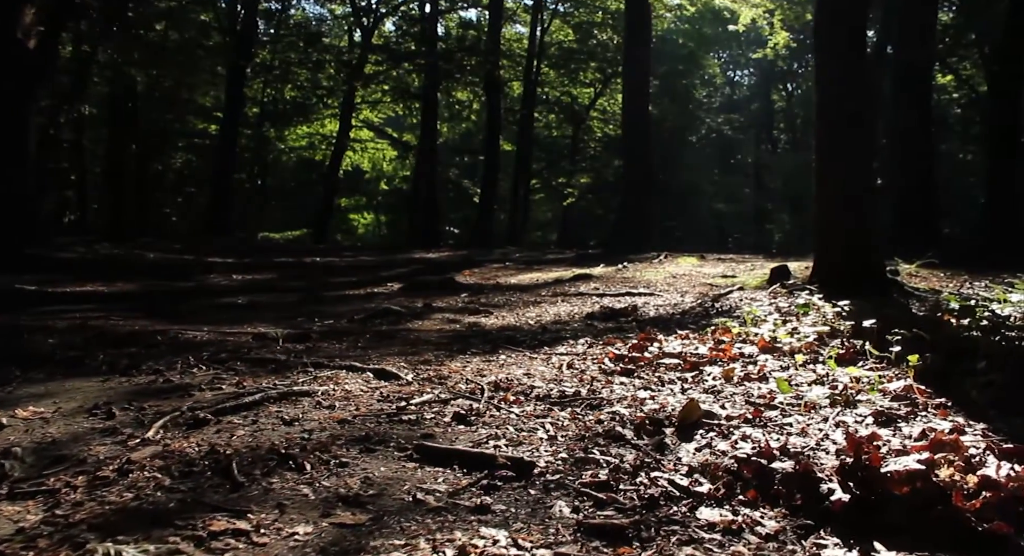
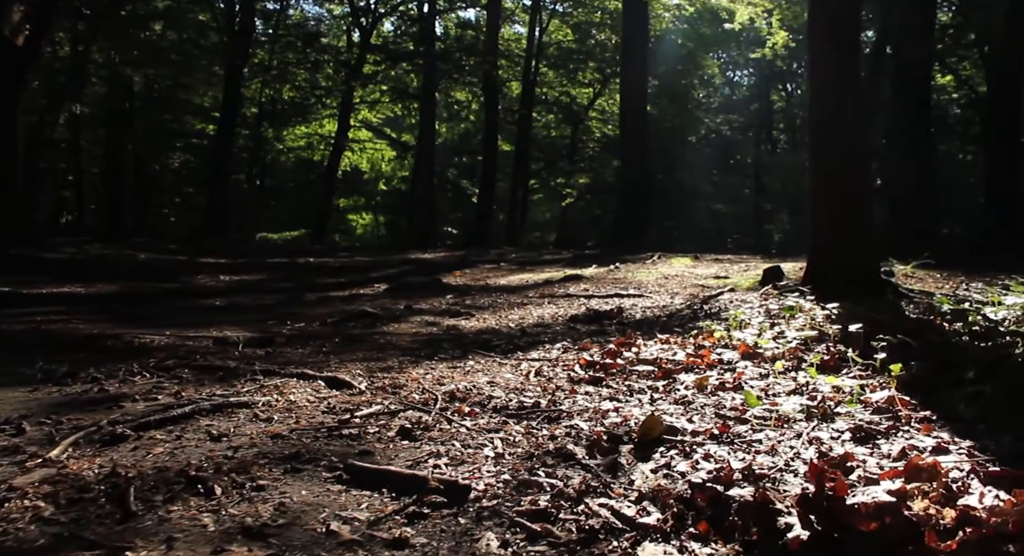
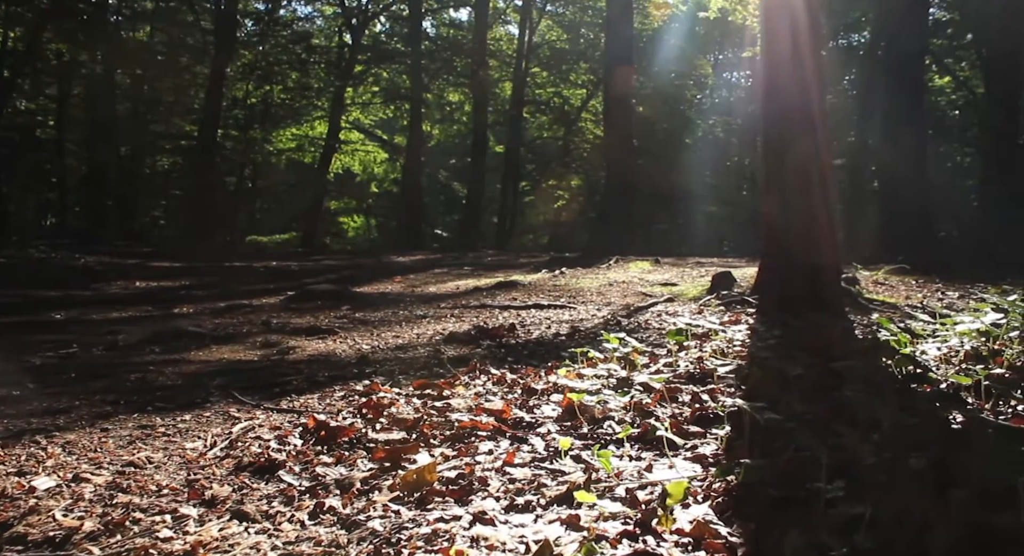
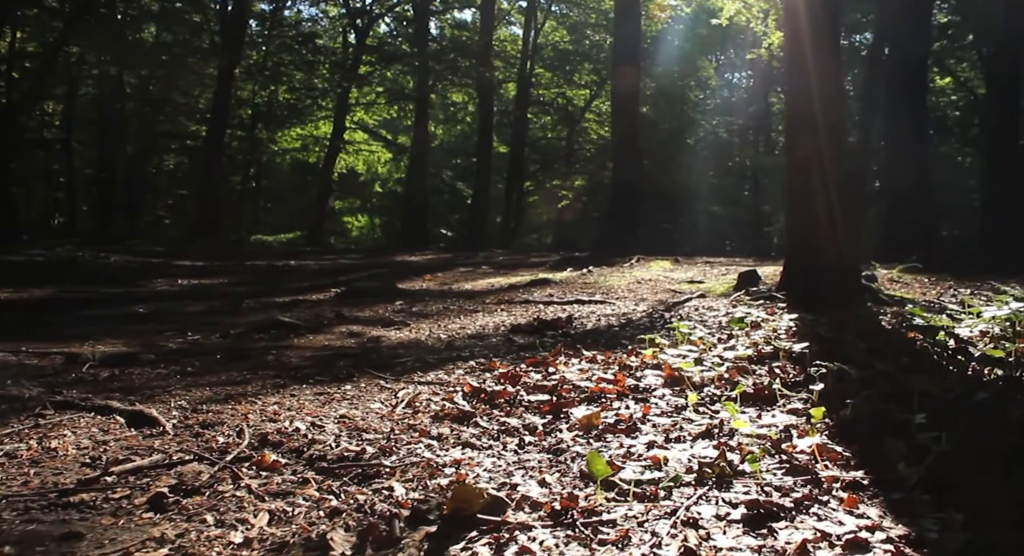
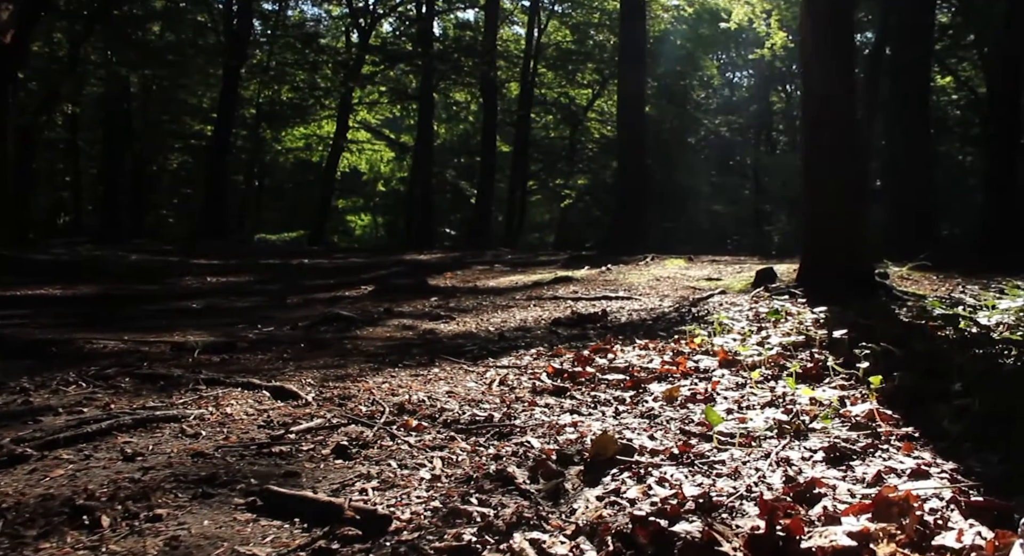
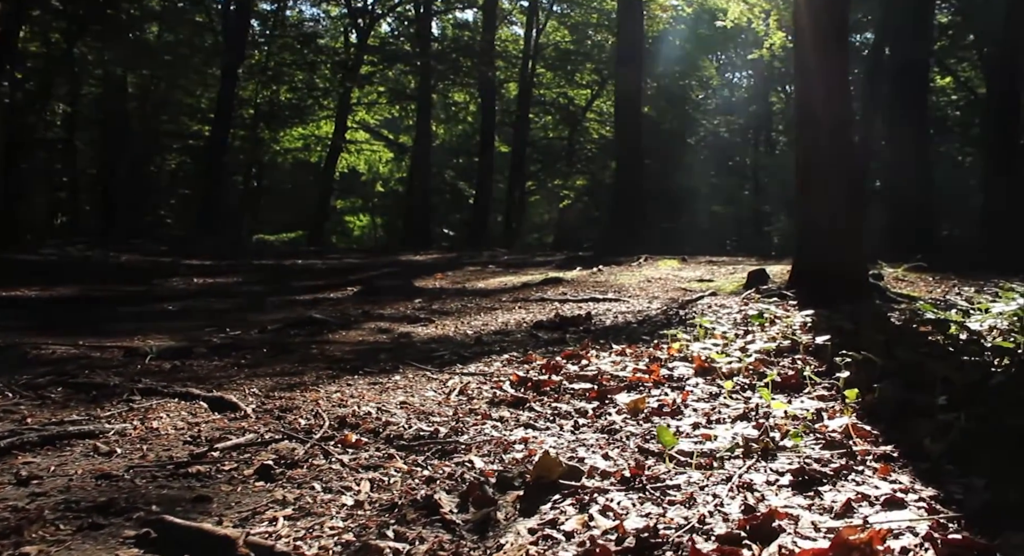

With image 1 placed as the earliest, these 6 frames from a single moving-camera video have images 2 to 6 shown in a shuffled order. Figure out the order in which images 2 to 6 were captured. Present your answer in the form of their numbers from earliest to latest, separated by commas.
2, 5, 6, 4, 3
